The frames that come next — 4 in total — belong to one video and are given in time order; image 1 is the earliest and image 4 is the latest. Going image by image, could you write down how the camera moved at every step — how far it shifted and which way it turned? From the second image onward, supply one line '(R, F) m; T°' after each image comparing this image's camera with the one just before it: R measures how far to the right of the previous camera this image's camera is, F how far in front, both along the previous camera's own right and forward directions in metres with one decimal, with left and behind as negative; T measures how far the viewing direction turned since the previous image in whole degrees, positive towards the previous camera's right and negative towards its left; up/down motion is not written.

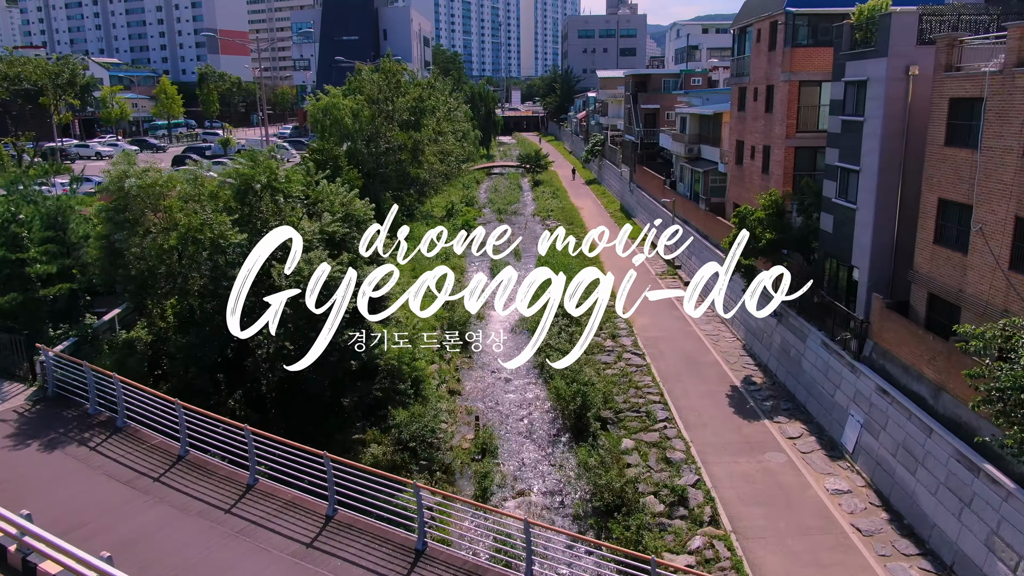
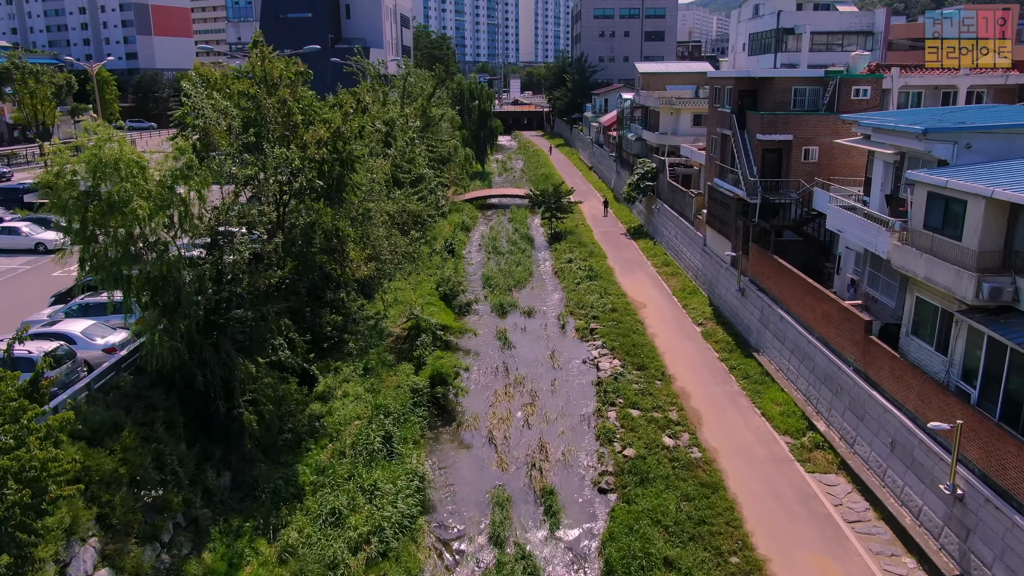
(-0.6, +15.9) m; 0°
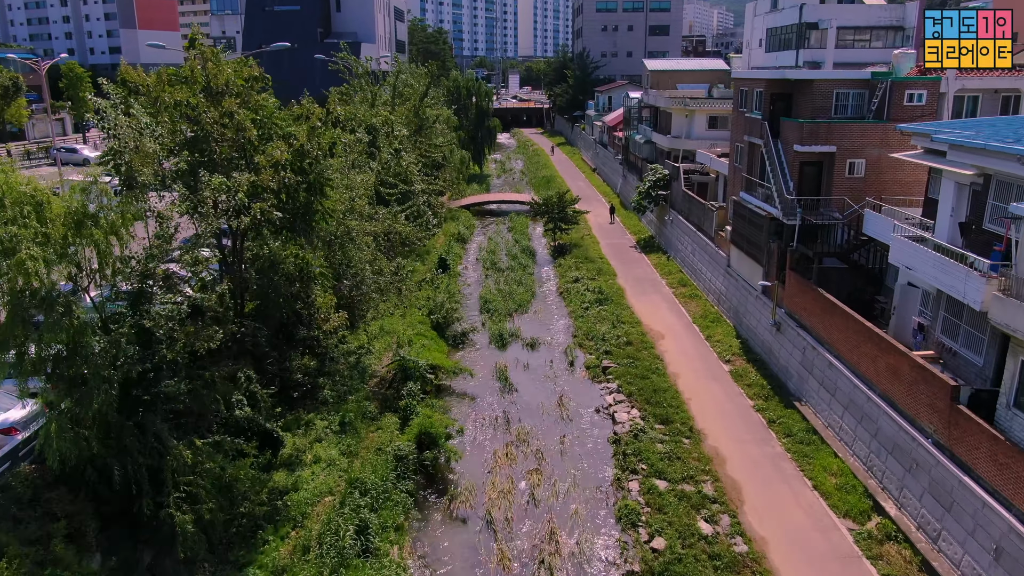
(-0.1, +2.6) m; 0°
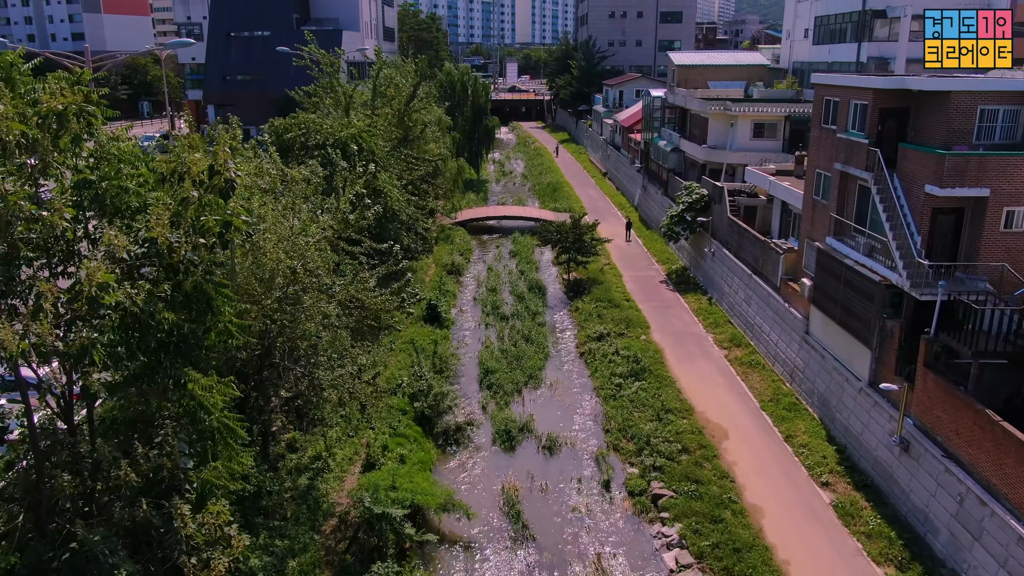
(-0.3, +5.2) m; 0°
